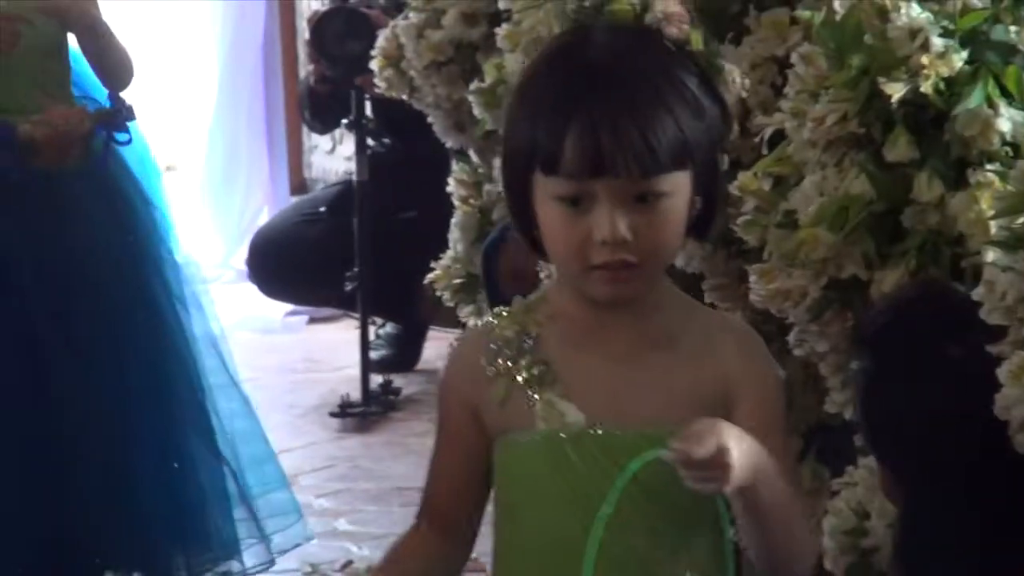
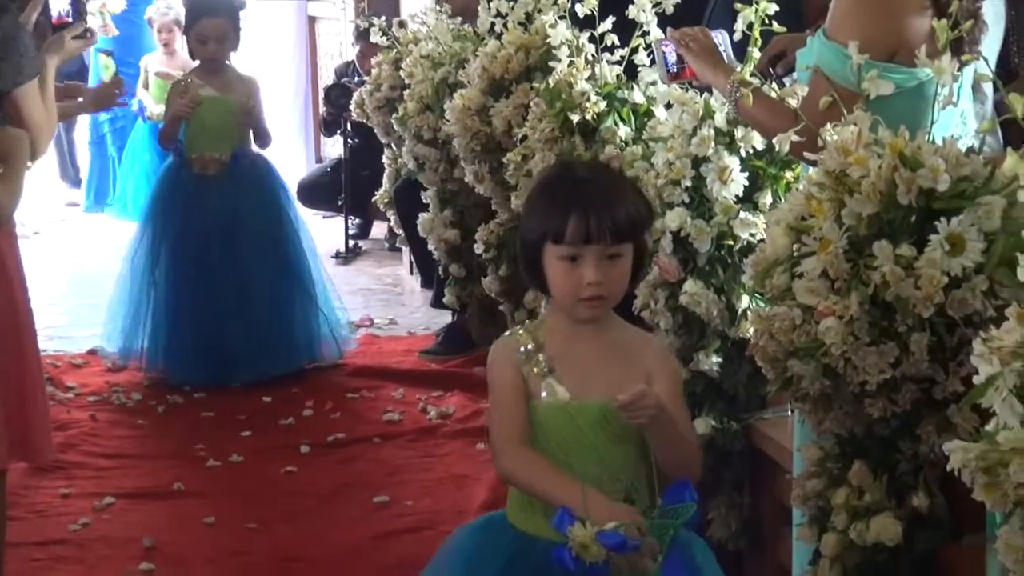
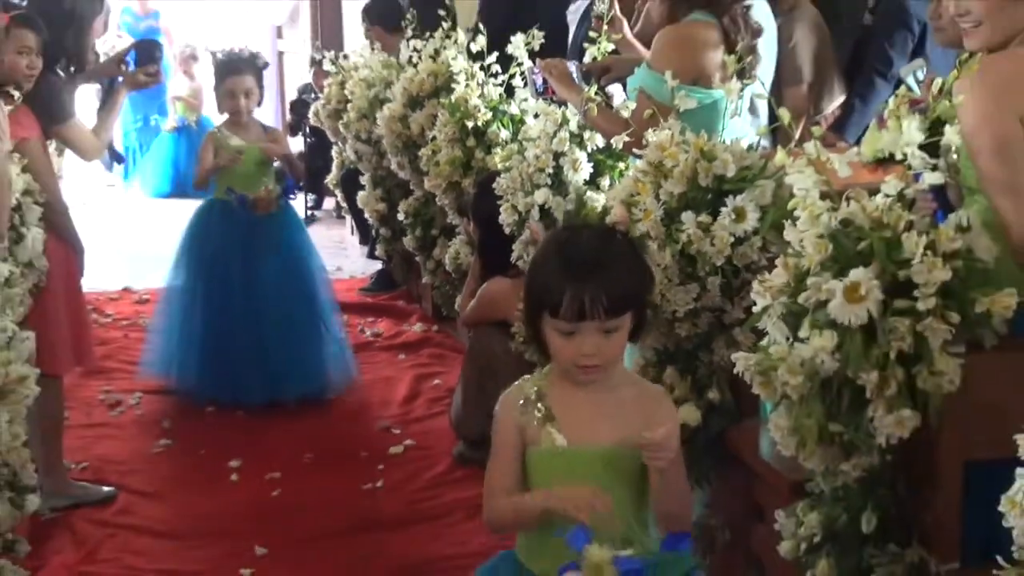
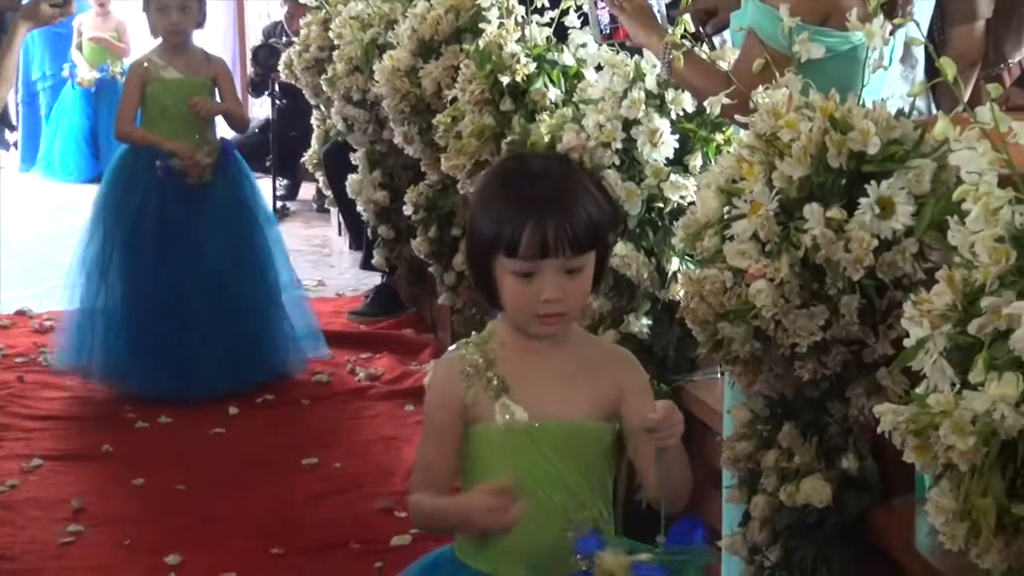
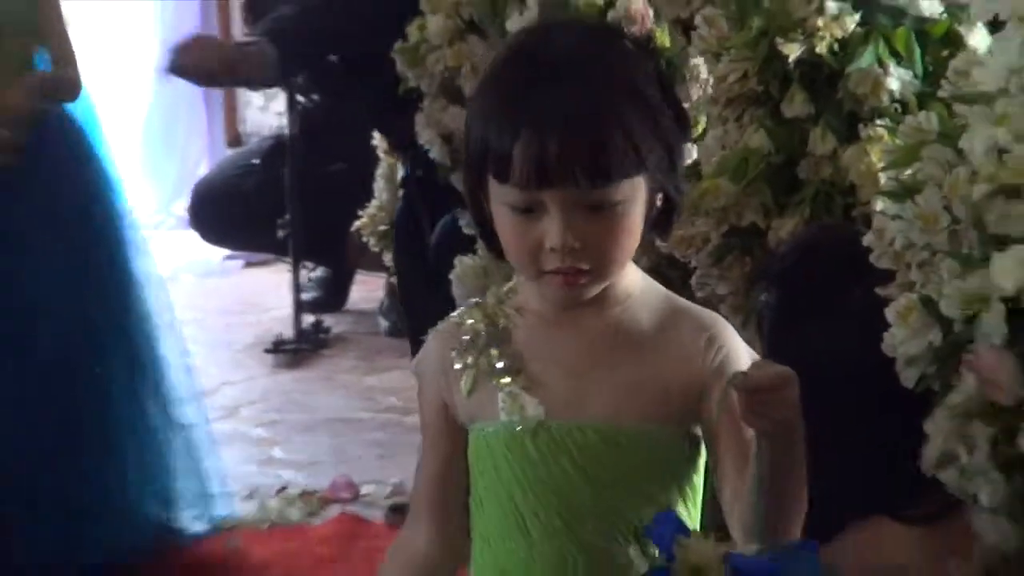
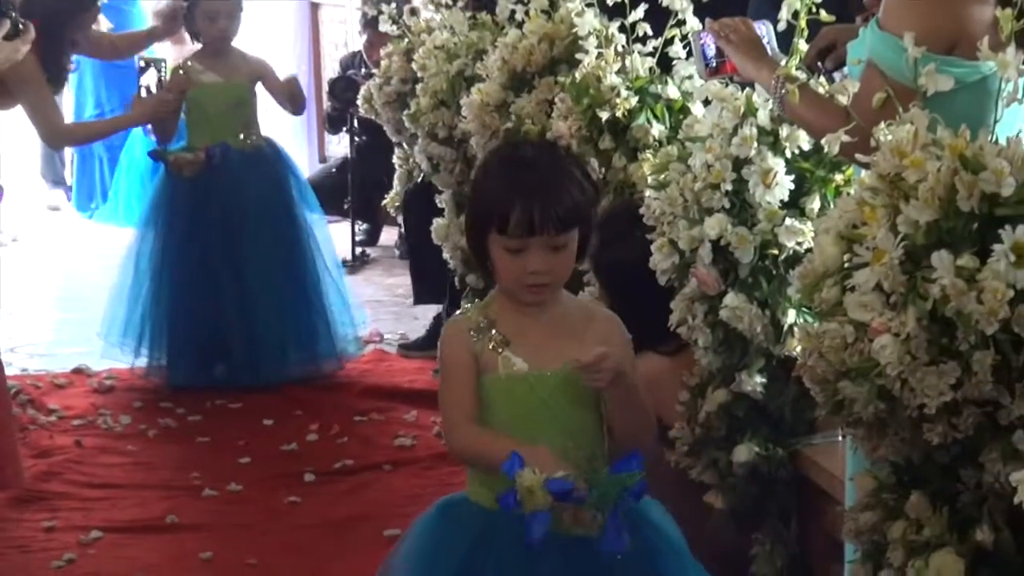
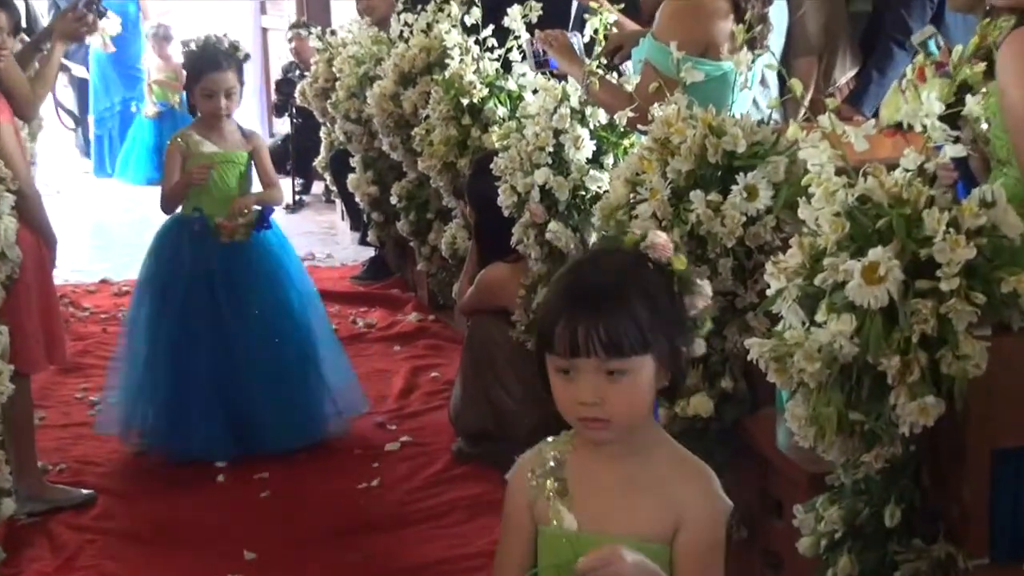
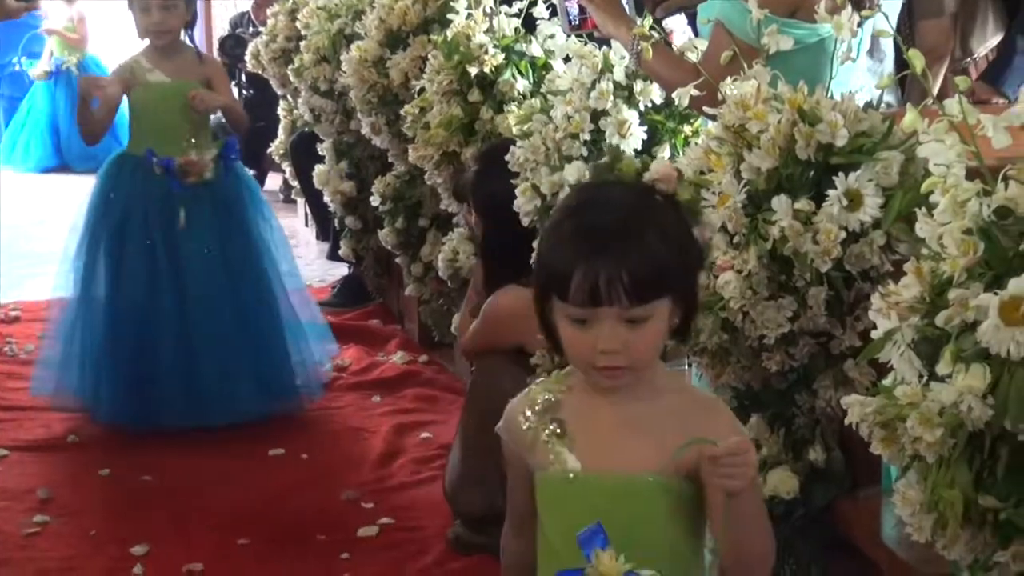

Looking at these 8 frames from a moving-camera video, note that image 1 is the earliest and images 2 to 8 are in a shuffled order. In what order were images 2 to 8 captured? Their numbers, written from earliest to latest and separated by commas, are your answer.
5, 6, 2, 4, 8, 3, 7
